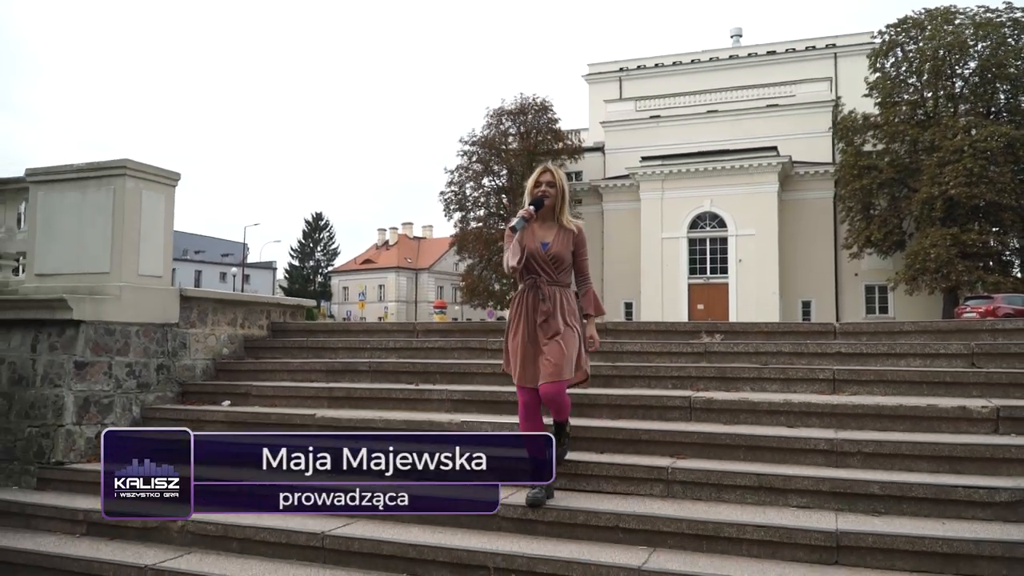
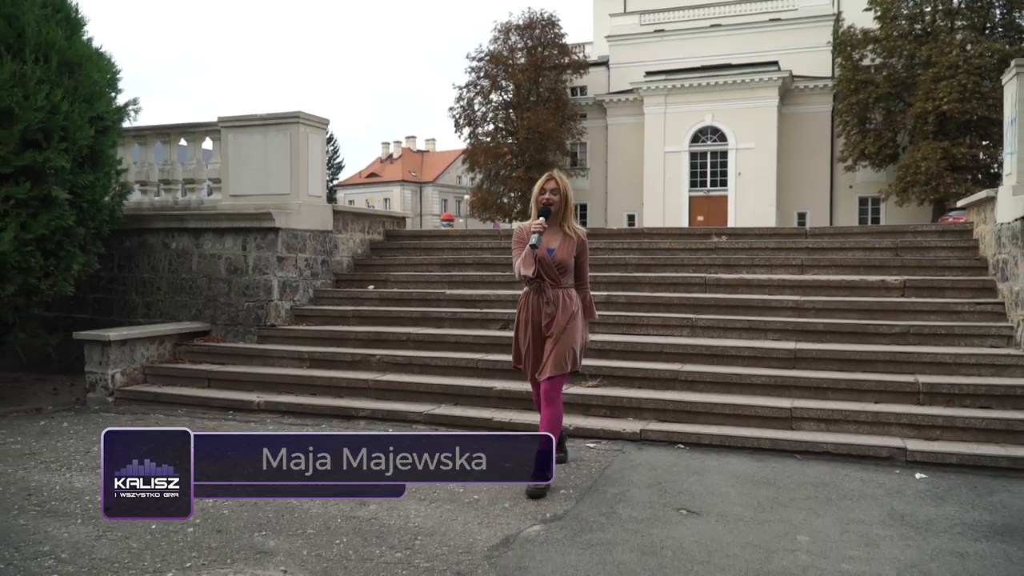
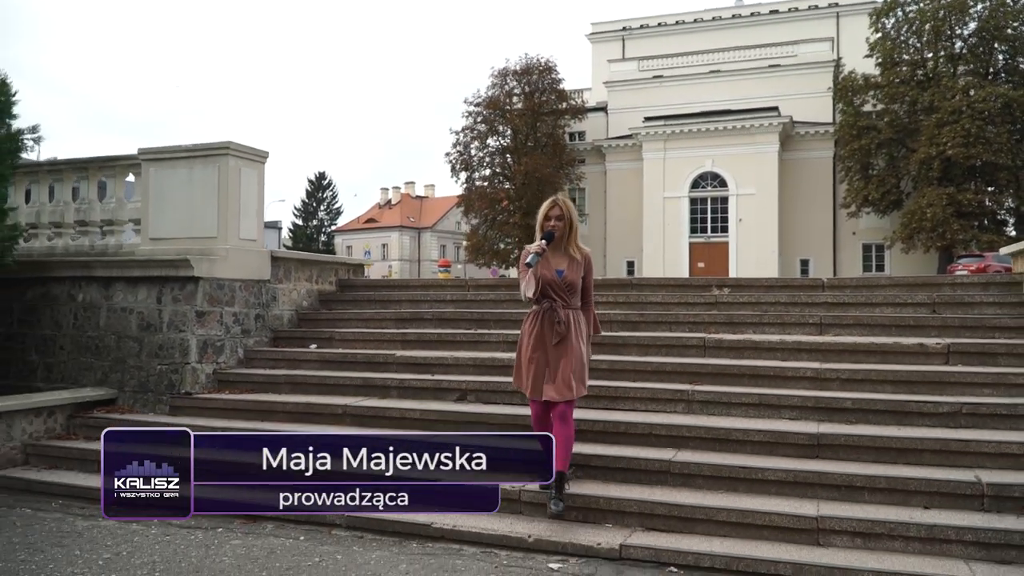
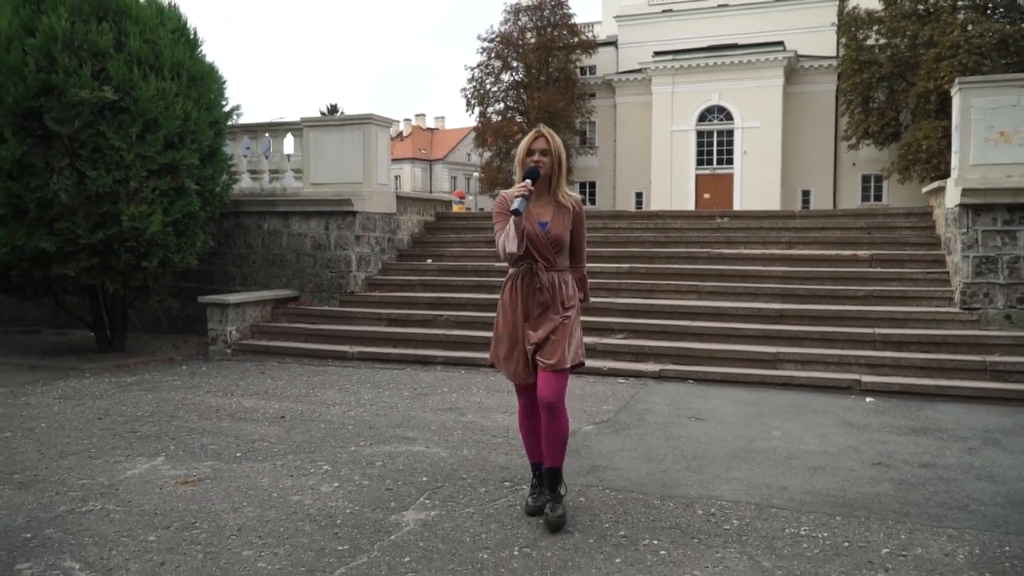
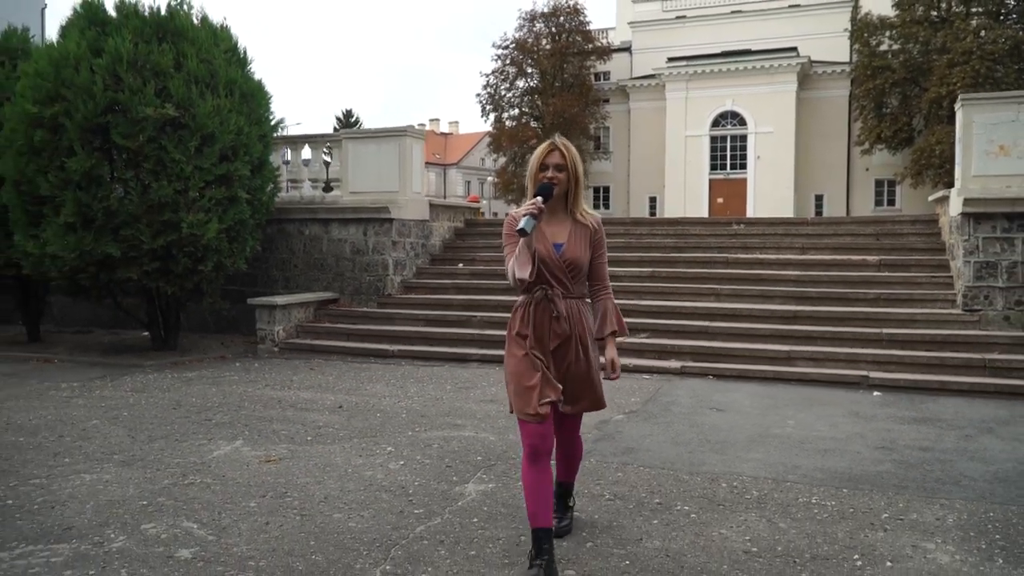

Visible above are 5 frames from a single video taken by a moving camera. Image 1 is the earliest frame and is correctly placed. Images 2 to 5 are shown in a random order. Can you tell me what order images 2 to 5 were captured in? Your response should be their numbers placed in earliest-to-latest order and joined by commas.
3, 2, 4, 5
